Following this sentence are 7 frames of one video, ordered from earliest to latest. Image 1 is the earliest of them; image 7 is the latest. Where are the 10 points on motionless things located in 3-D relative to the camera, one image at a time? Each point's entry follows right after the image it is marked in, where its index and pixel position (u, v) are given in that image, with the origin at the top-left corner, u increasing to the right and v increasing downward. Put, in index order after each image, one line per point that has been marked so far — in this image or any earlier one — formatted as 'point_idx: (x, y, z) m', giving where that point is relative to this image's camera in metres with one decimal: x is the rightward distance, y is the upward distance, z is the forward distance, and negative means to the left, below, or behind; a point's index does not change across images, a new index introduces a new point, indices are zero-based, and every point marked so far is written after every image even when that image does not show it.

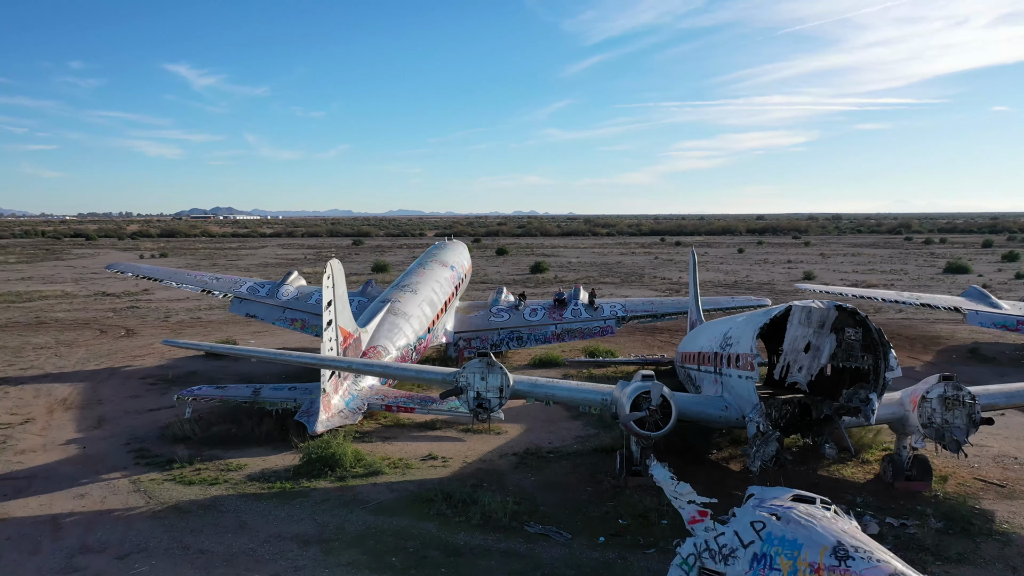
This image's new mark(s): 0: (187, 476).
0: (-3.4, -2.0, +9.4) m
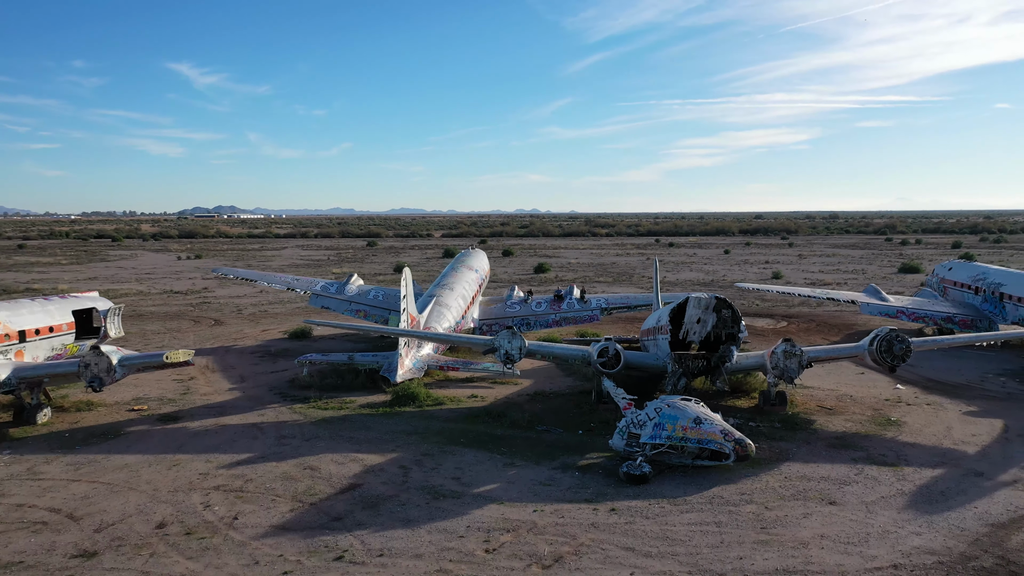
0: (-3.2, -2.0, +14.9) m
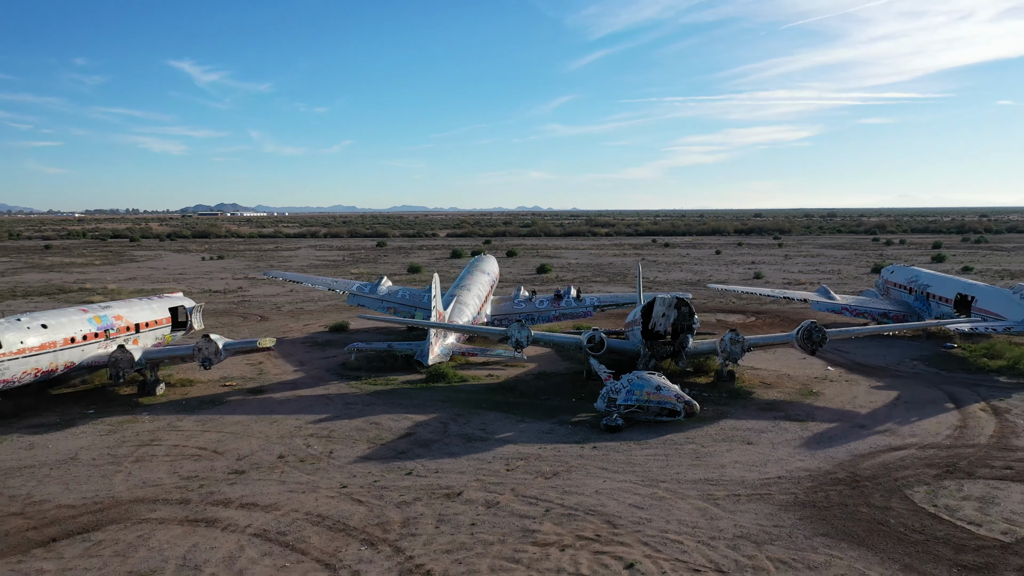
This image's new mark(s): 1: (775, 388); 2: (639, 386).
0: (-3.0, -2.0, +19.0) m
1: (+5.4, -2.0, +18.0) m
2: (+2.2, -1.7, +15.1) m
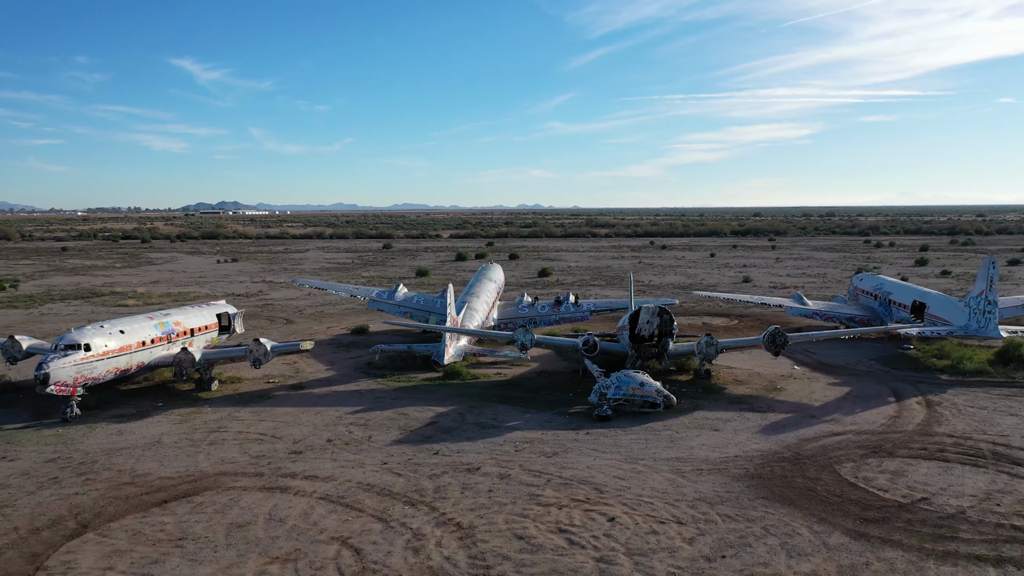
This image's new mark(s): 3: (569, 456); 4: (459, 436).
0: (-2.9, -2.3, +21.8) m
1: (+5.5, -2.3, +20.9) m
2: (+2.3, -1.9, +17.9) m
3: (+1.0, -2.8, +14.9) m
4: (-1.0, -2.7, +16.3) m
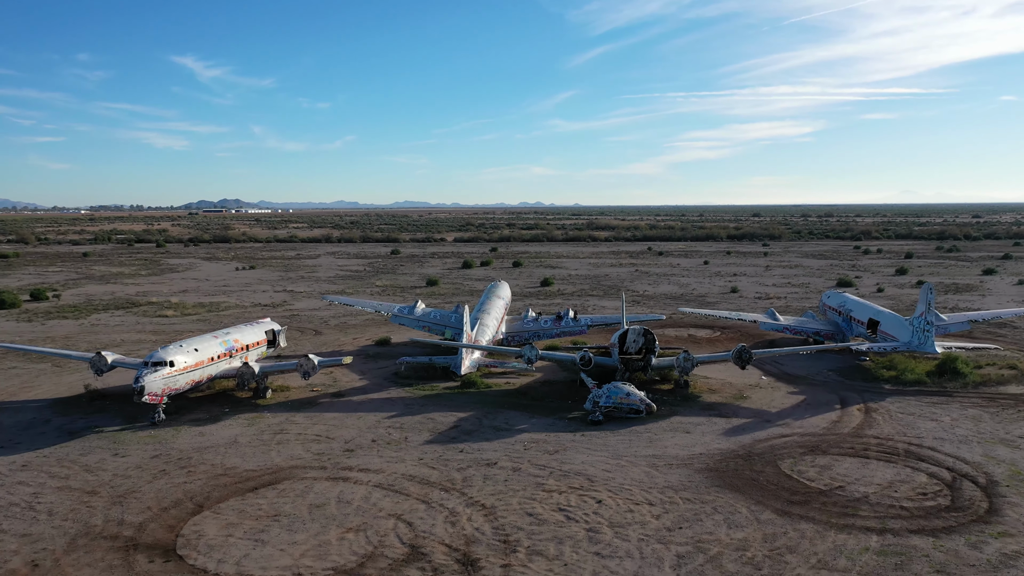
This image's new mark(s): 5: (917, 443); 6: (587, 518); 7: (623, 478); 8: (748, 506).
0: (-2.6, -2.9, +25.6) m
1: (+5.7, -2.9, +24.6) m
2: (+2.5, -2.6, +21.7) m
3: (+1.2, -3.5, +18.7) m
4: (-0.8, -3.4, +20.1) m
5: (+8.8, -3.4, +19.3) m
6: (+1.3, -3.9, +14.9) m
7: (+2.1, -3.6, +17.0) m
8: (+4.1, -3.8, +15.4) m
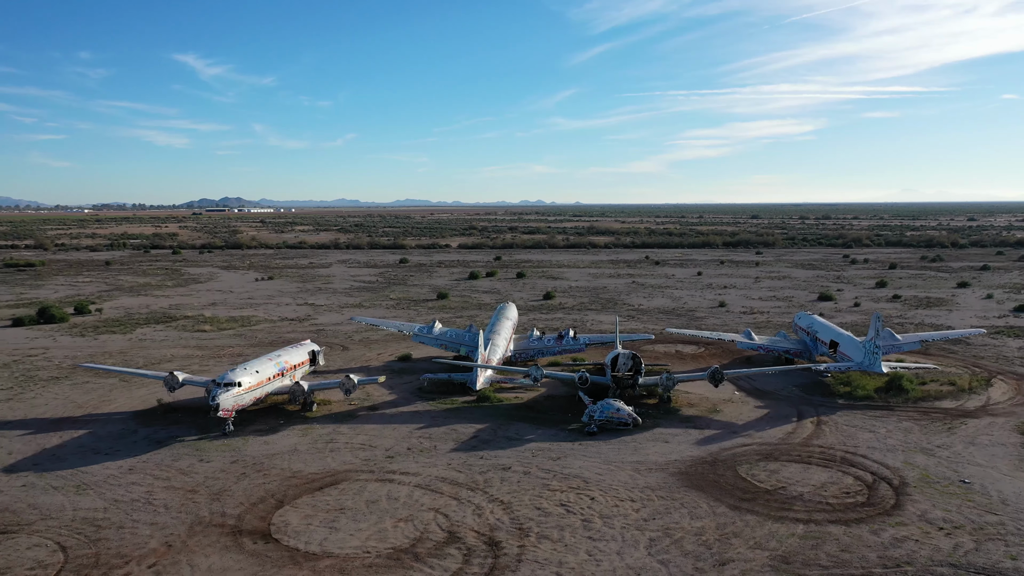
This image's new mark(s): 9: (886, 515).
0: (-2.4, -3.9, +30.0) m
1: (+6.0, -3.9, +29.0) m
2: (+2.8, -3.5, +26.1) m
3: (+1.4, -4.5, +23.1) m
4: (-0.5, -4.4, +24.5) m
5: (+9.1, -4.4, +23.7) m
6: (+1.5, -4.9, +19.3) m
7: (+2.4, -4.6, +21.4) m
8: (+4.4, -4.8, +19.8) m
9: (+8.0, -4.9, +18.9) m
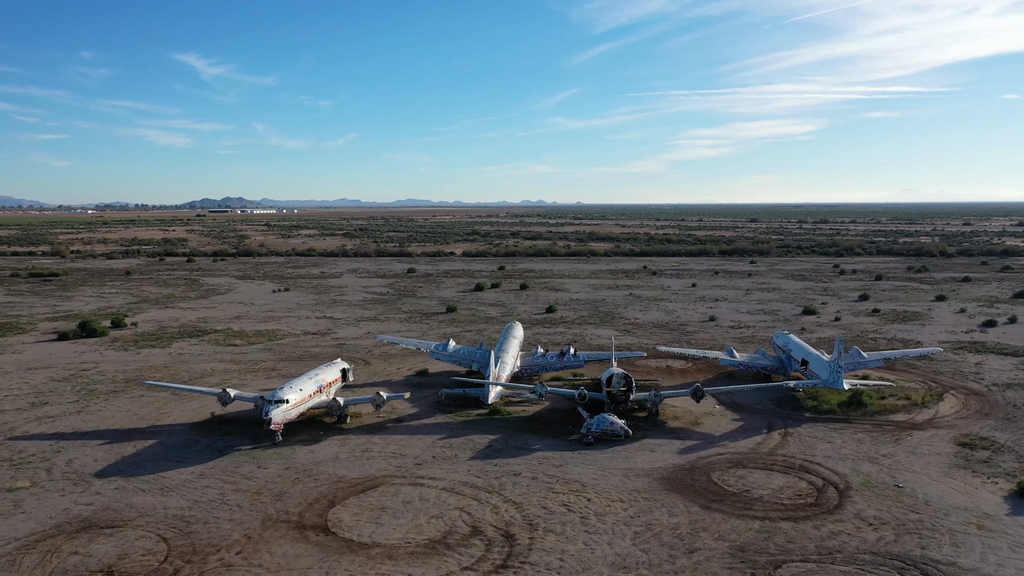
0: (-2.1, -4.9, +34.3) m
1: (+6.3, -4.9, +33.3) m
2: (+3.1, -4.6, +30.3) m
3: (+1.7, -5.5, +27.4) m
4: (-0.2, -5.4, +28.8) m
5: (+9.4, -5.4, +28.0) m
6: (+1.8, -5.9, +23.5) m
7: (+2.7, -5.7, +25.6) m
8: (+4.7, -5.8, +24.0) m
9: (+8.3, -5.9, +23.2) m
